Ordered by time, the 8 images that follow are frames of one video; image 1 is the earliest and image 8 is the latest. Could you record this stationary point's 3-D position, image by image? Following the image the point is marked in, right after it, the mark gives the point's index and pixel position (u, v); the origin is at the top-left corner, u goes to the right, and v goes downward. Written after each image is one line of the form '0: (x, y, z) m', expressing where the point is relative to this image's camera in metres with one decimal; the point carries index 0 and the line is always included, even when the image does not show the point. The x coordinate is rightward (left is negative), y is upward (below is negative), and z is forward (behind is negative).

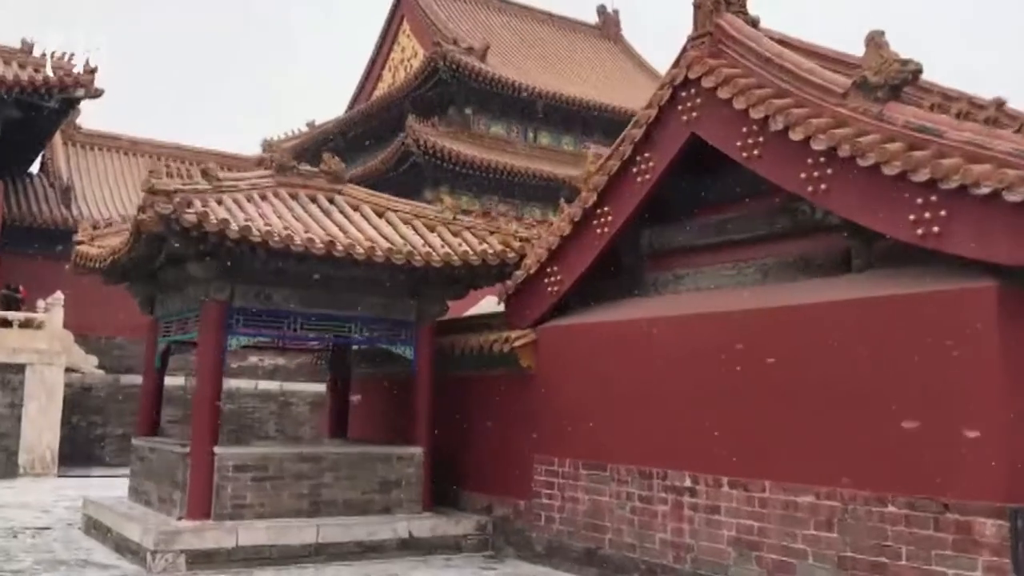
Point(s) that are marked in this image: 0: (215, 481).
0: (-2.1, -1.4, +6.9) m
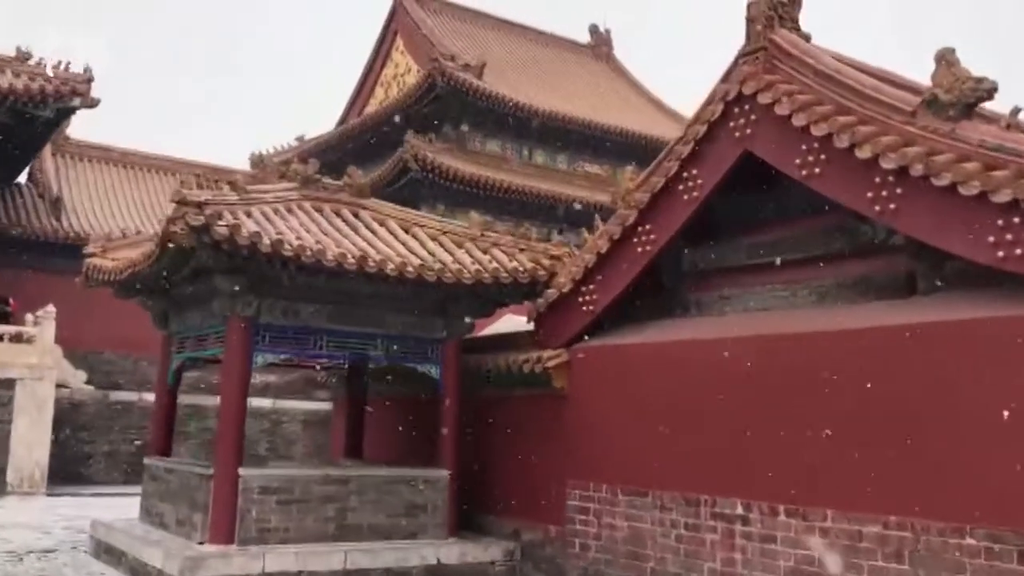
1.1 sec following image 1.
0: (-1.8, -1.5, +6.7) m
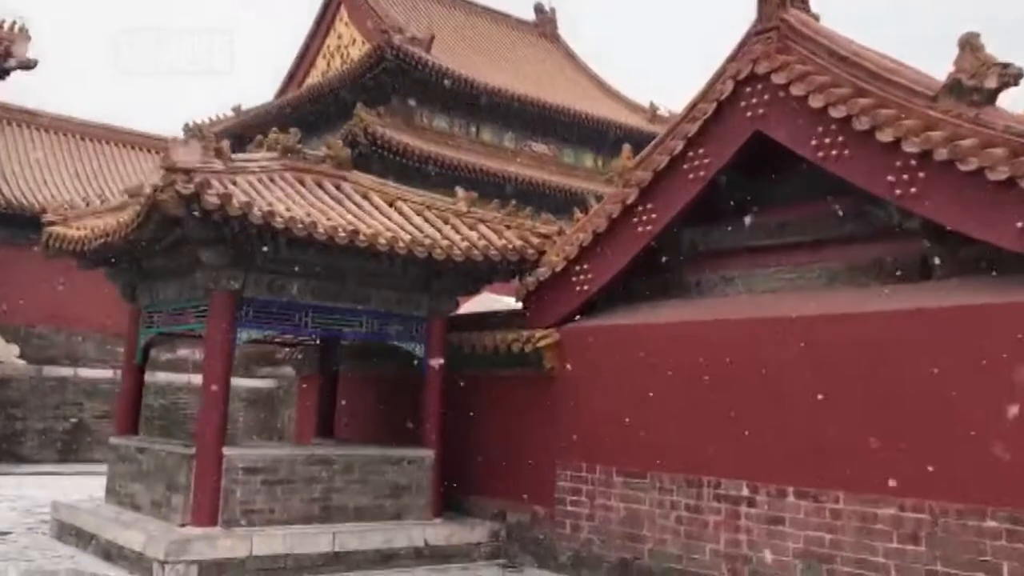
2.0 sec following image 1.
0: (-1.9, -1.3, +6.4) m
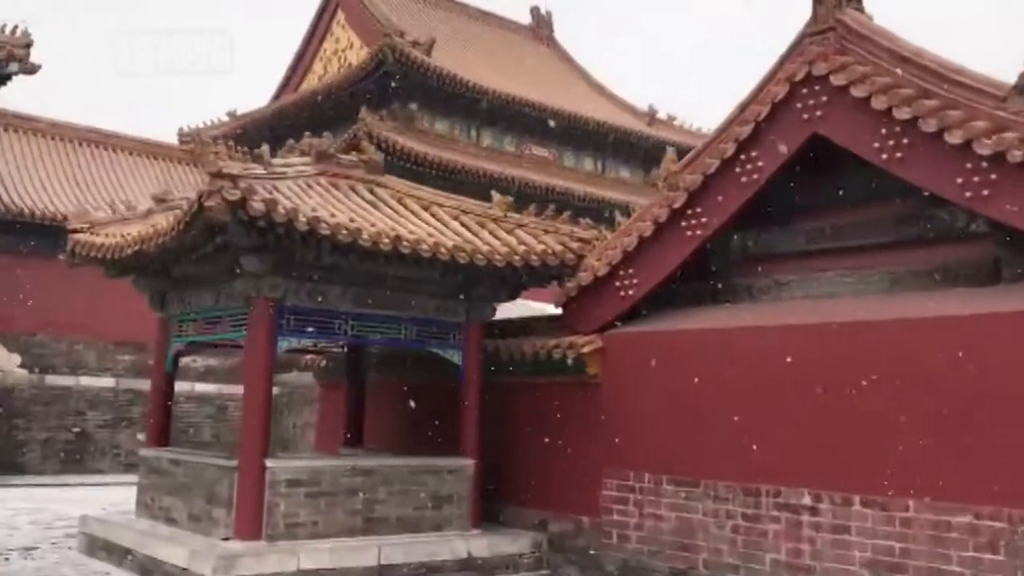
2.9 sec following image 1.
0: (-1.6, -1.3, +6.3) m
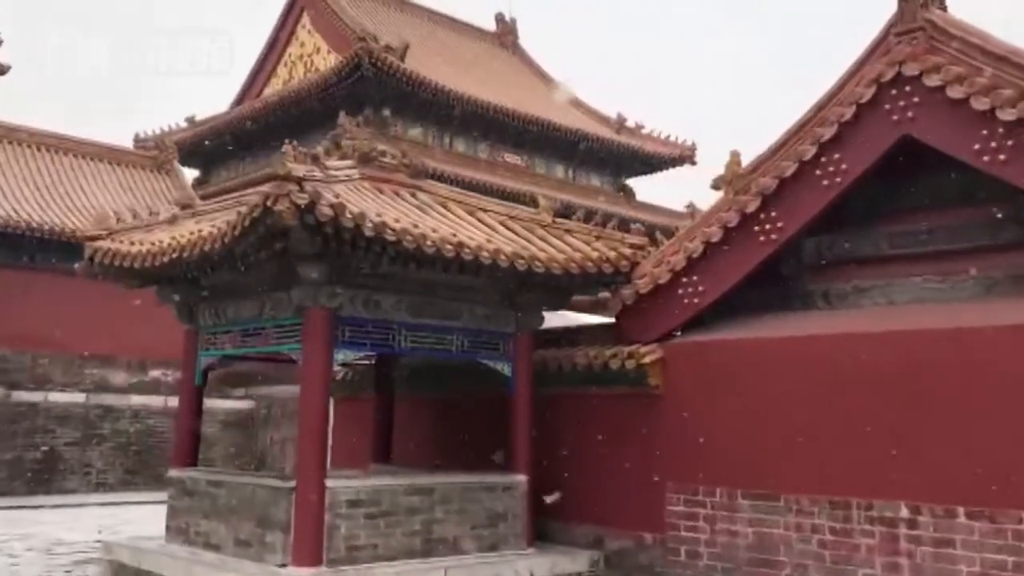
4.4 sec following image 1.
0: (-1.1, -1.4, +5.9) m
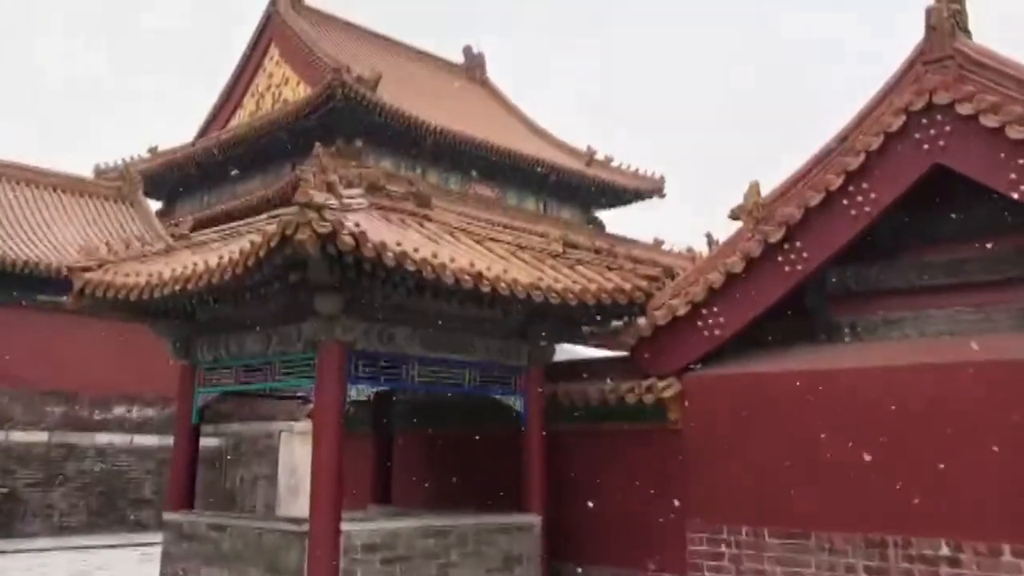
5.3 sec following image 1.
0: (-1.0, -1.6, +5.6) m
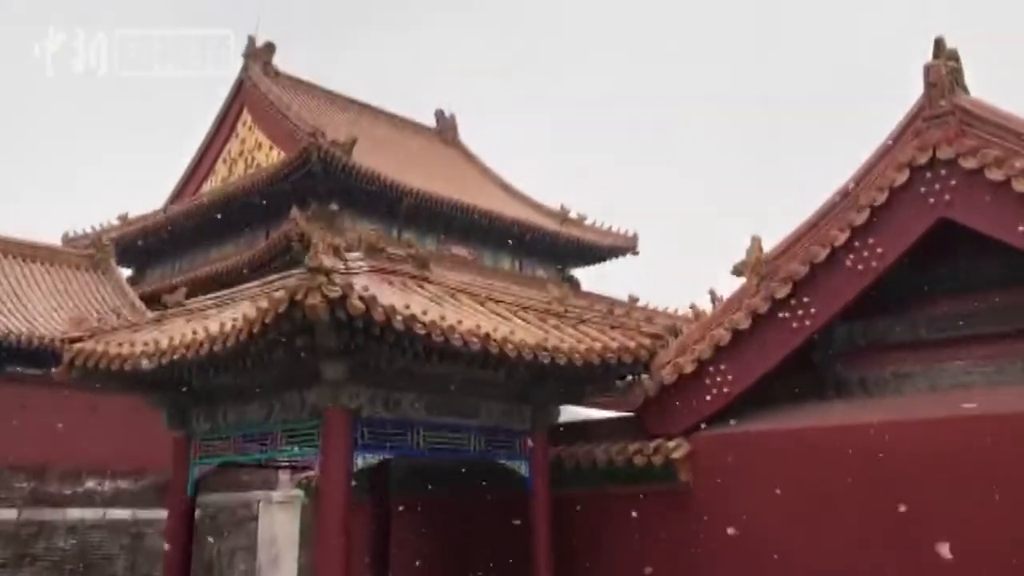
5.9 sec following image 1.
0: (-0.9, -1.9, +5.4) m
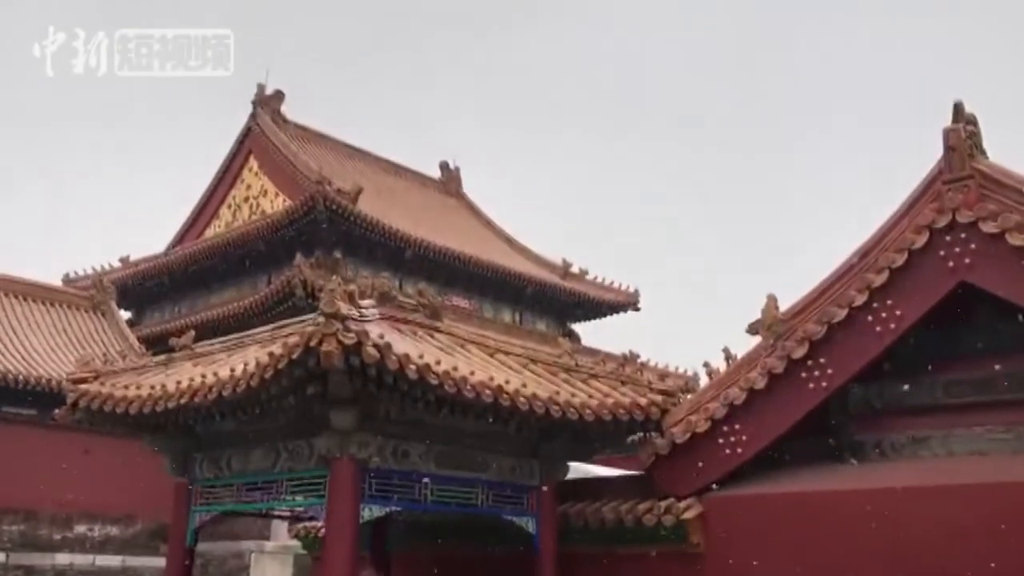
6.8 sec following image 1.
0: (-0.8, -2.2, +5.2) m
